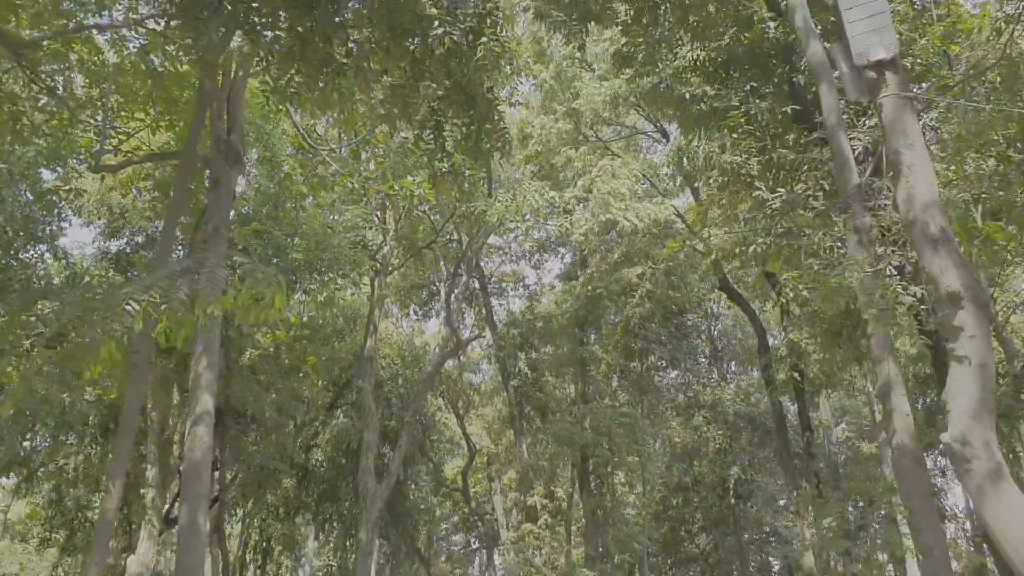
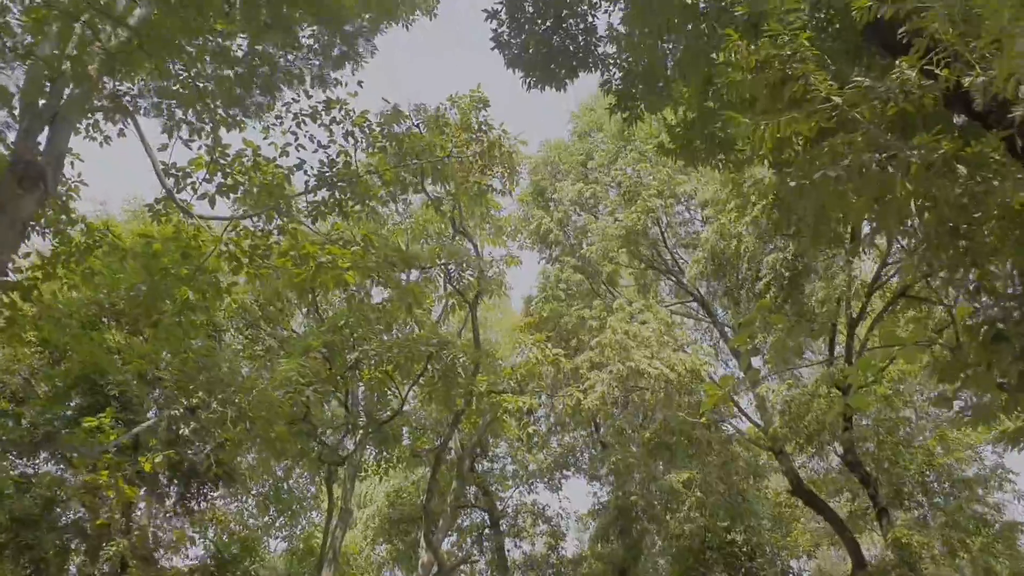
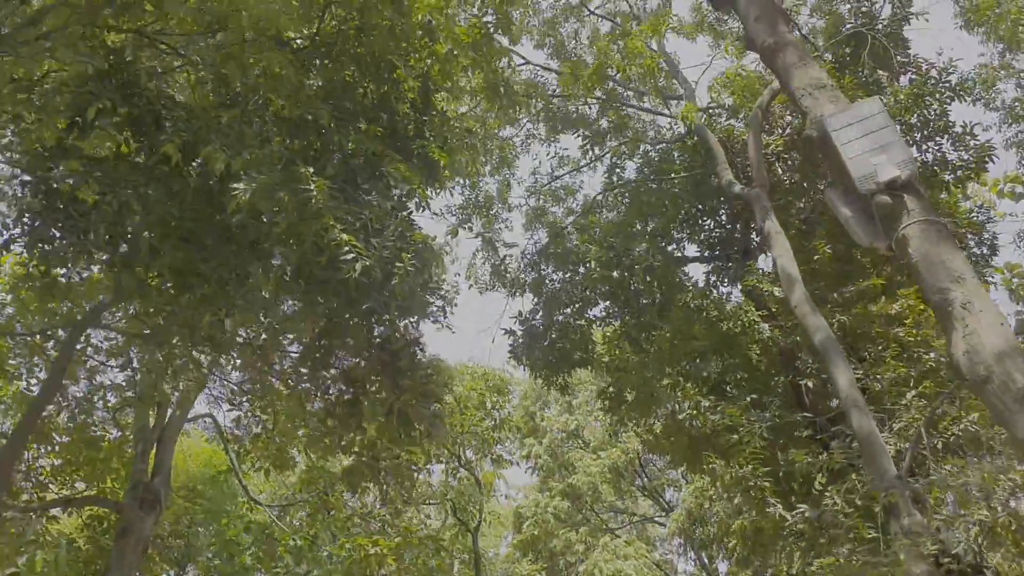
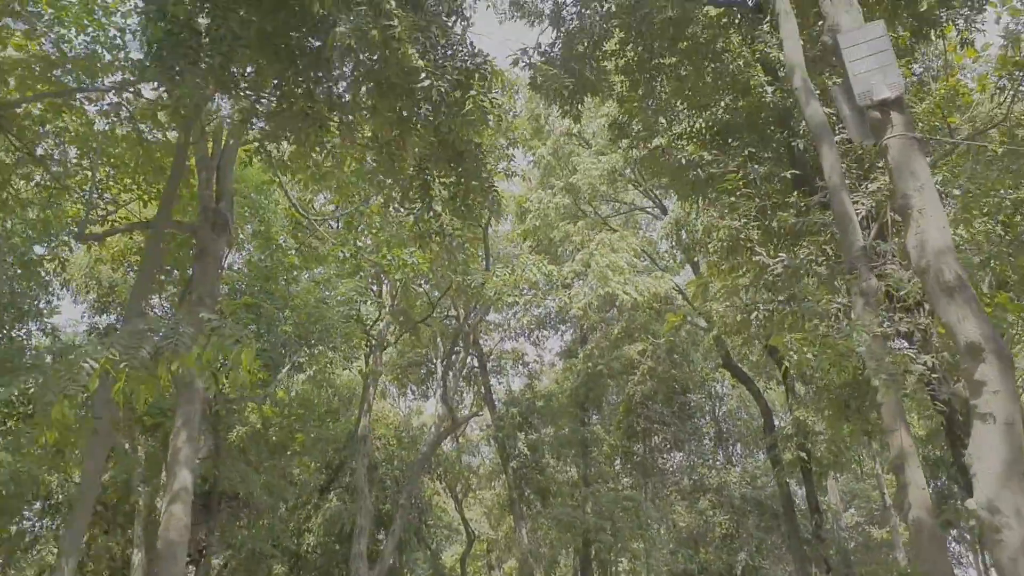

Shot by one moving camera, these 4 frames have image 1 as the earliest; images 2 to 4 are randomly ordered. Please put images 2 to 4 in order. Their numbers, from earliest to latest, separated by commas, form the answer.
4, 3, 2
